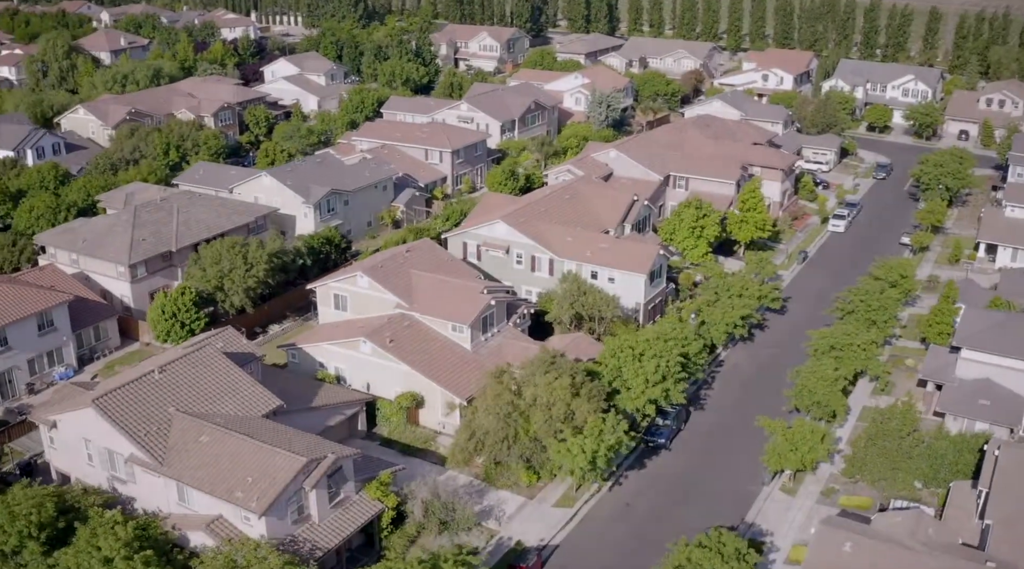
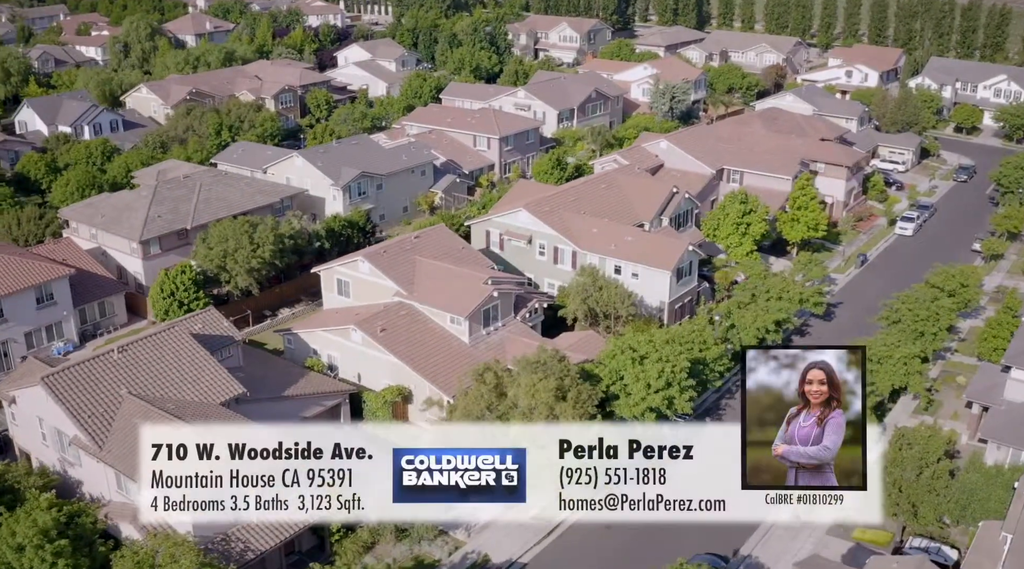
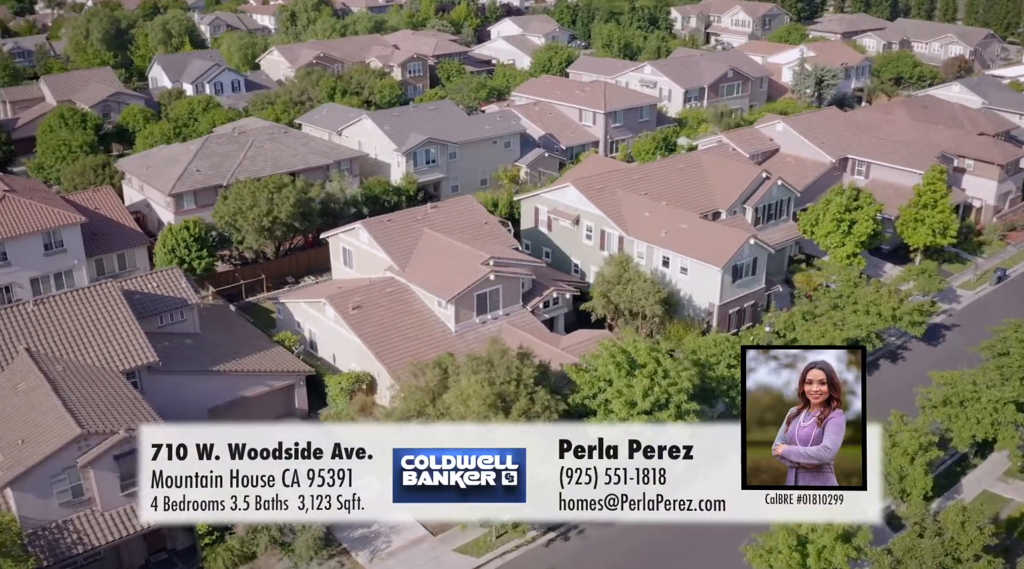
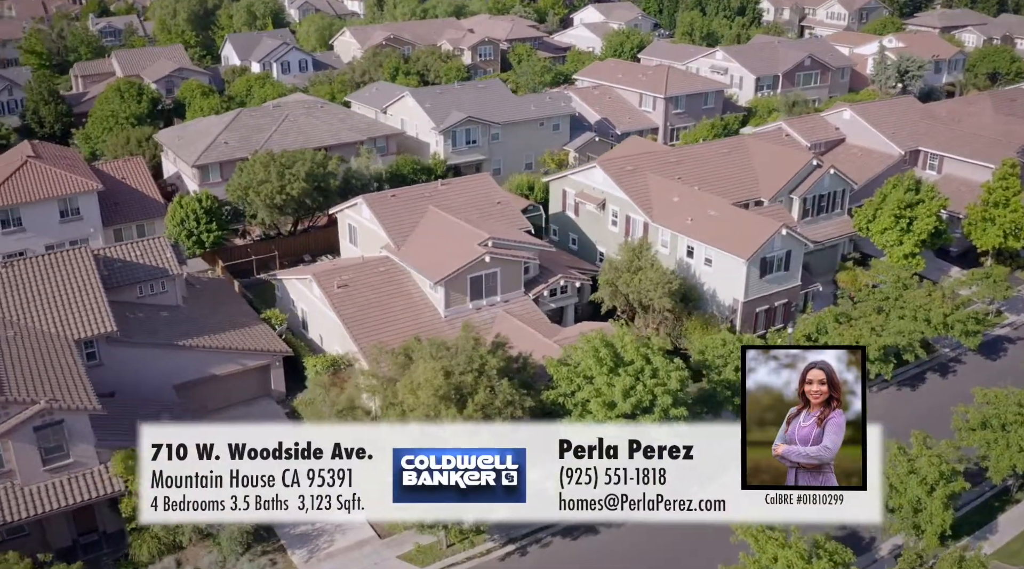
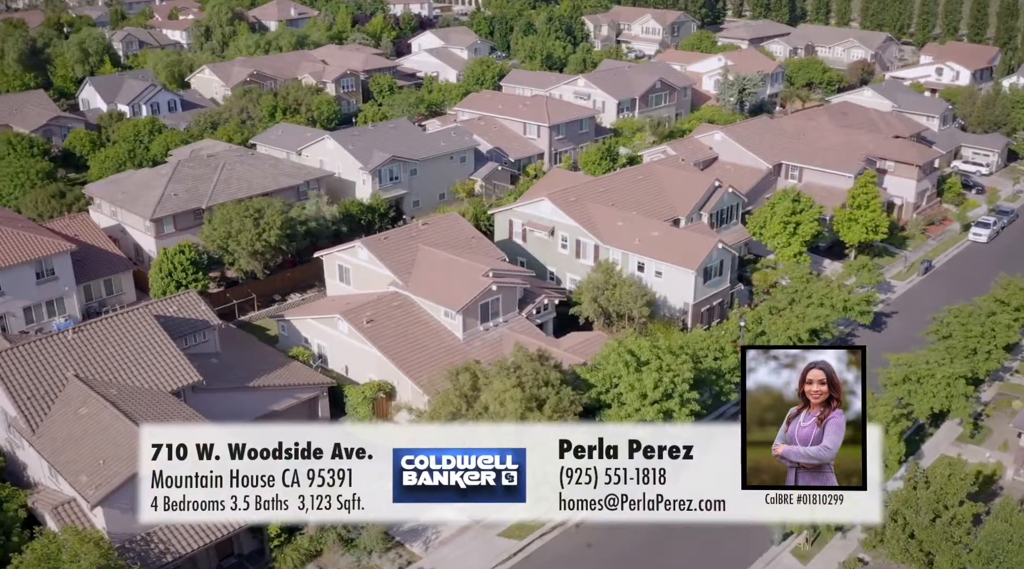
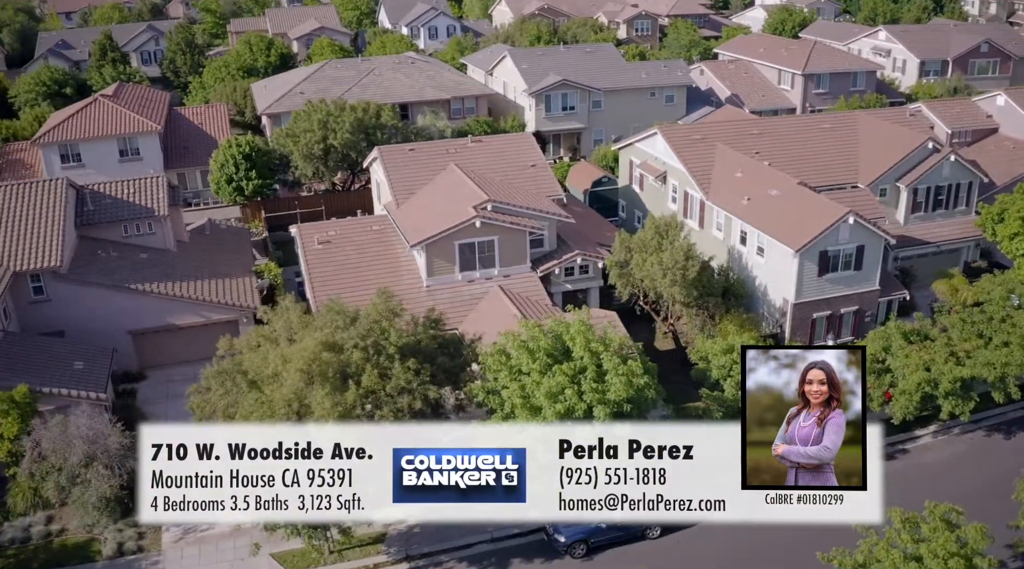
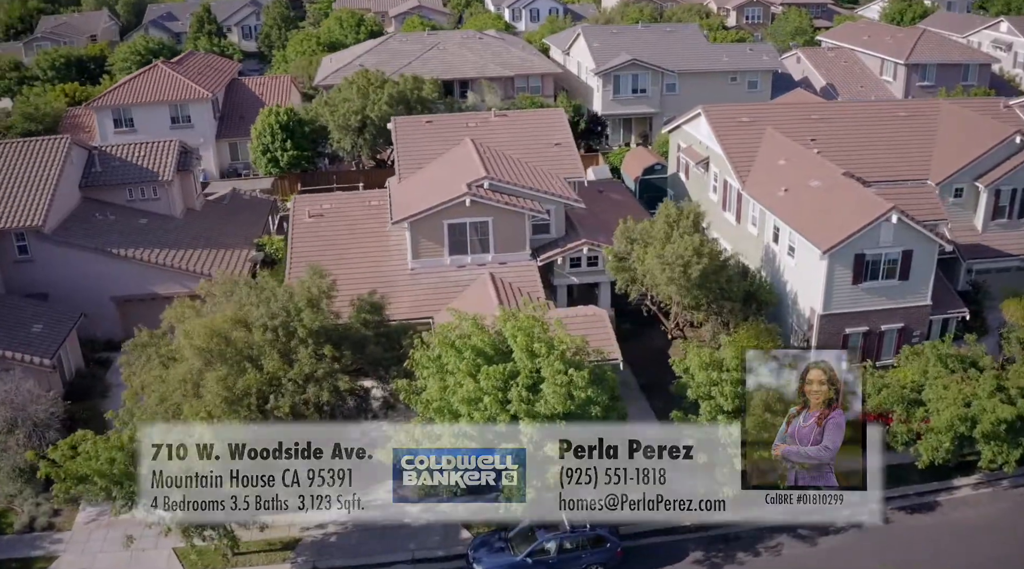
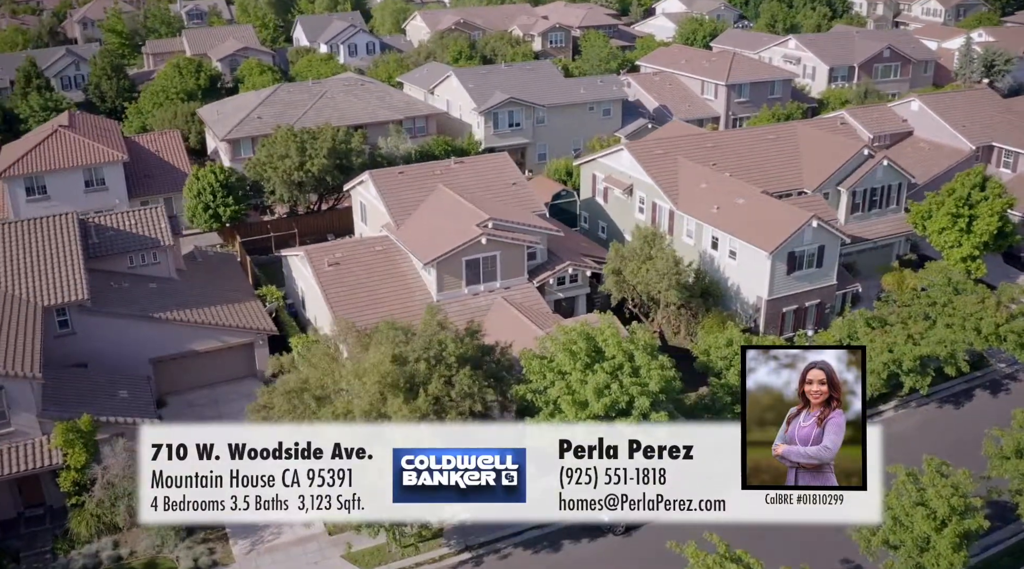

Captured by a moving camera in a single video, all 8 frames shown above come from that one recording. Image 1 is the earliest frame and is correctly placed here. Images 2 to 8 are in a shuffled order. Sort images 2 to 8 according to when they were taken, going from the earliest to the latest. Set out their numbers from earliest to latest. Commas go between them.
2, 5, 3, 4, 8, 6, 7
